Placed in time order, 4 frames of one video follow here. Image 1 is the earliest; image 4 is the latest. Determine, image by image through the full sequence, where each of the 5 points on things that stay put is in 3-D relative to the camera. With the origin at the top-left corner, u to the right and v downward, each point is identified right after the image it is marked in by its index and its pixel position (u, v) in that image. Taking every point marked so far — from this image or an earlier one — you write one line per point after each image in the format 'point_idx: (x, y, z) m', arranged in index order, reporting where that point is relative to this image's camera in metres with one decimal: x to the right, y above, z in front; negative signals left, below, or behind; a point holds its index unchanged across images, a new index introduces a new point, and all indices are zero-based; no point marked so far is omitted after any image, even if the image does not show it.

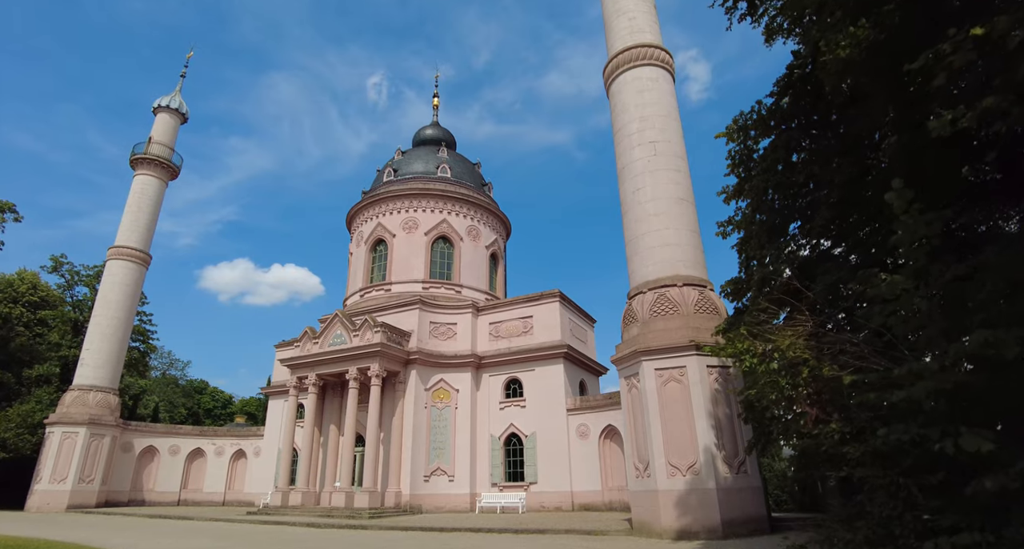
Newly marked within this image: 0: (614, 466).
0: (+3.4, -6.3, +18.4) m
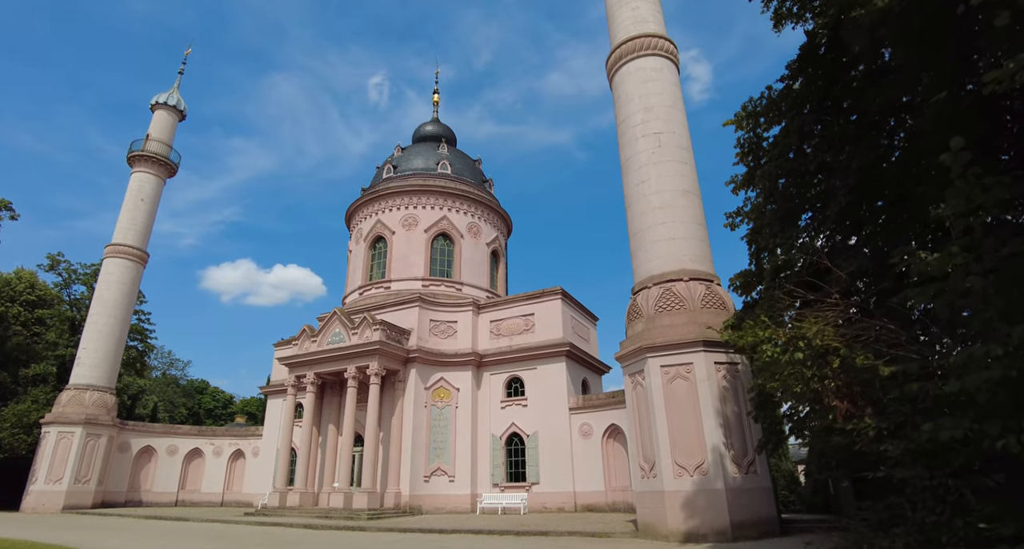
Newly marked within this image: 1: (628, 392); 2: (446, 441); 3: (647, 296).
0: (+3.4, -6.2, +18.1) m
1: (+2.6, -2.6, +12.3) m
2: (-2.3, -5.8, +19.7) m
3: (+3.0, -0.5, +12.2) m
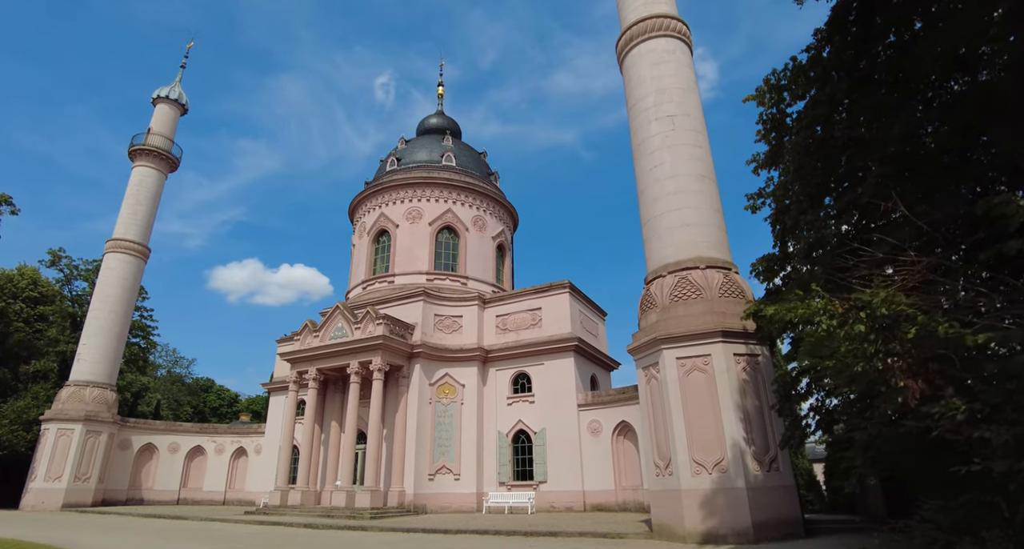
0: (+3.6, -5.9, +17.5) m
1: (+2.7, -2.3, +11.7) m
2: (-2.1, -5.6, +19.1) m
3: (+3.1, -0.2, +11.6) m
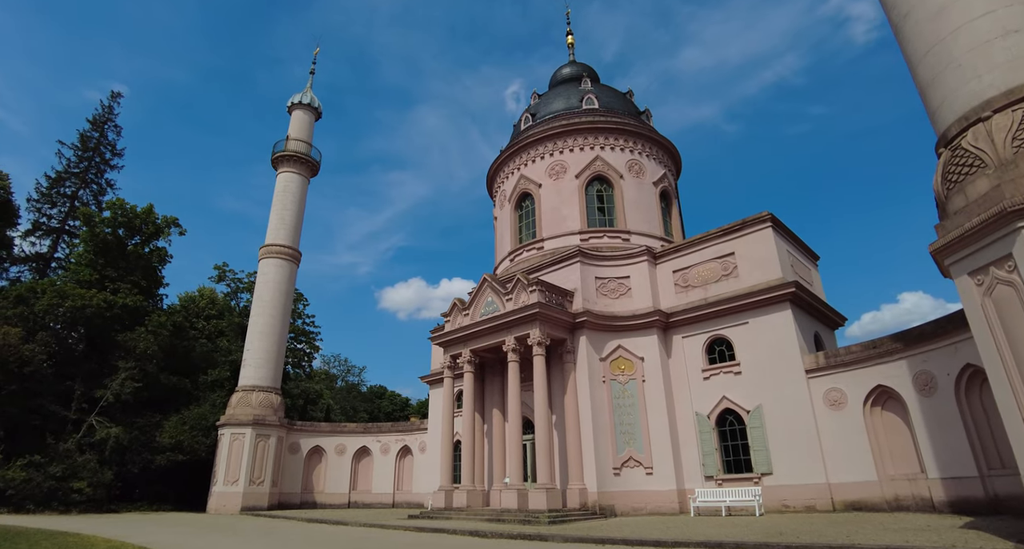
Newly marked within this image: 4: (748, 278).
0: (+8.5, -3.8, +12.4) m
1: (+5.8, -0.4, +7.1) m
2: (+3.4, -4.1, +15.4) m
3: (+6.0, +1.8, +6.9) m
4: (+6.5, -0.1, +15.5) m
